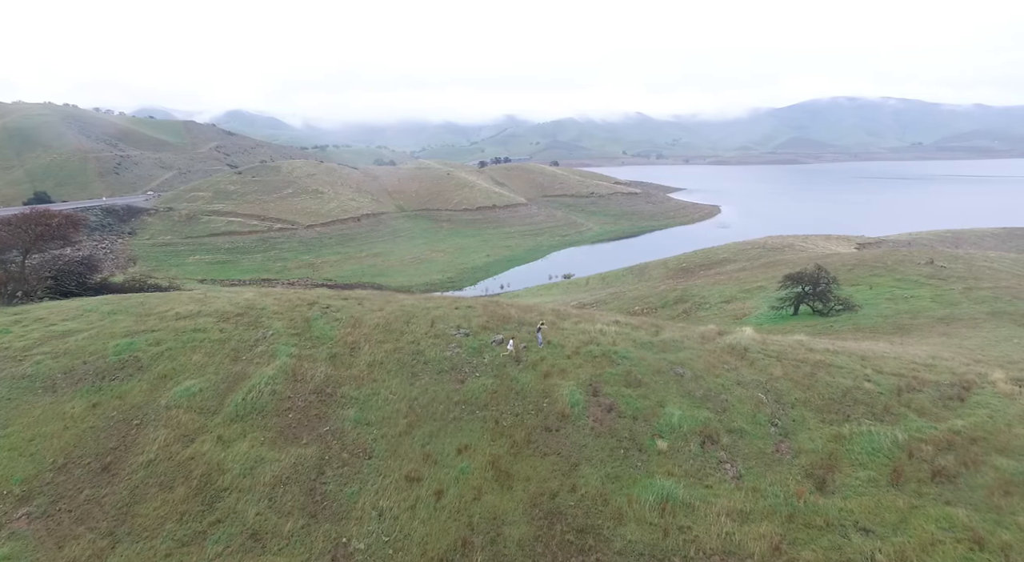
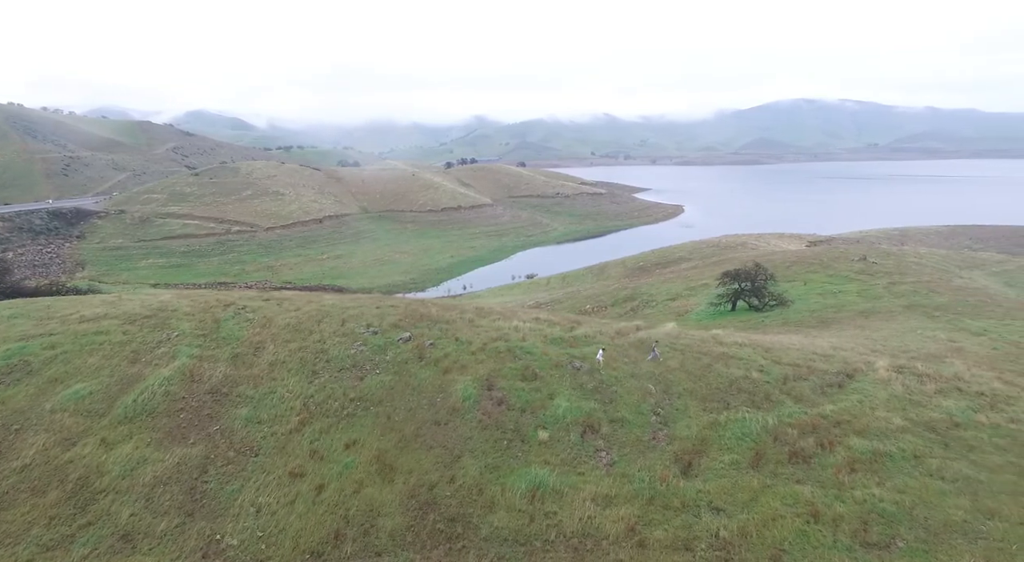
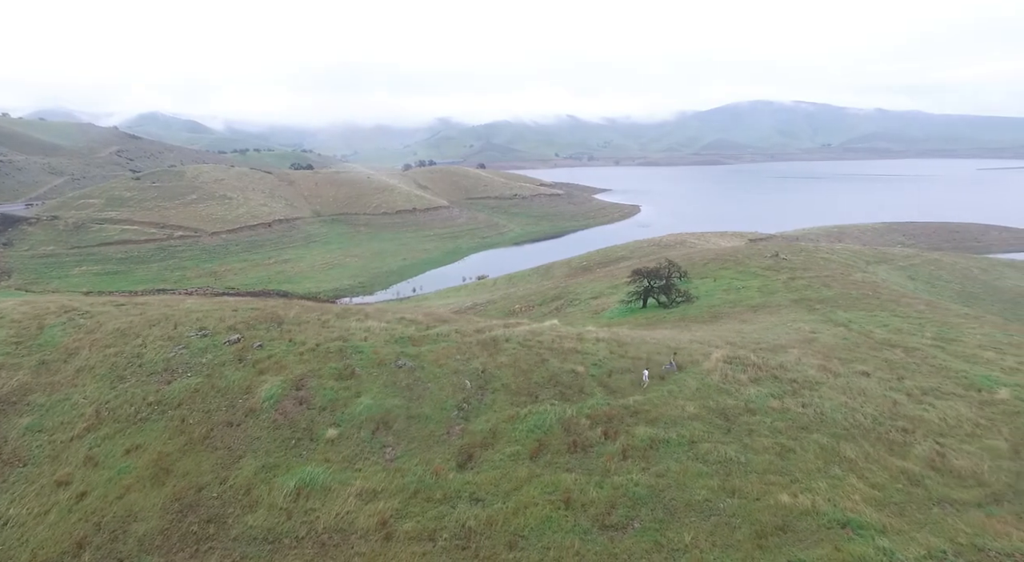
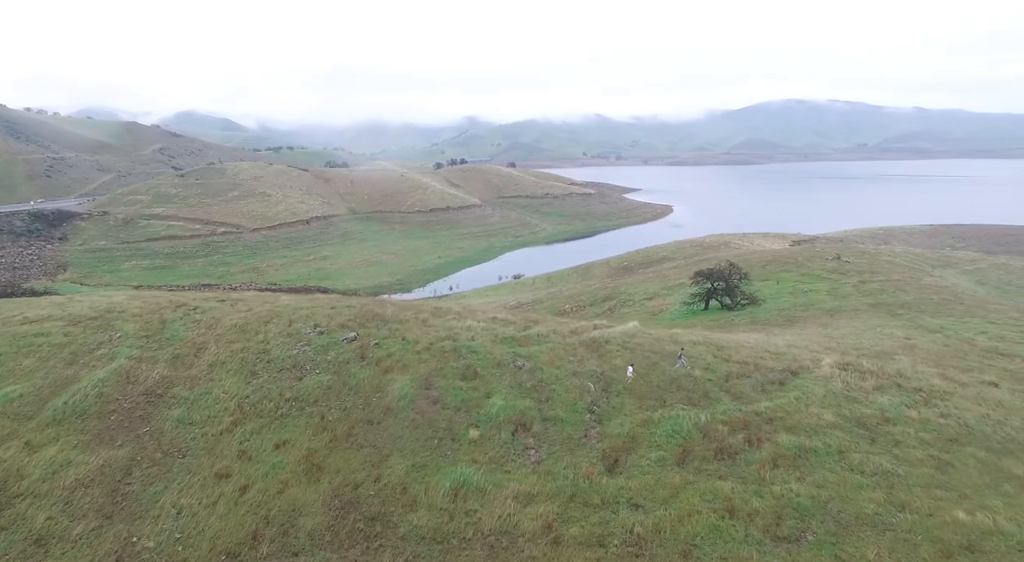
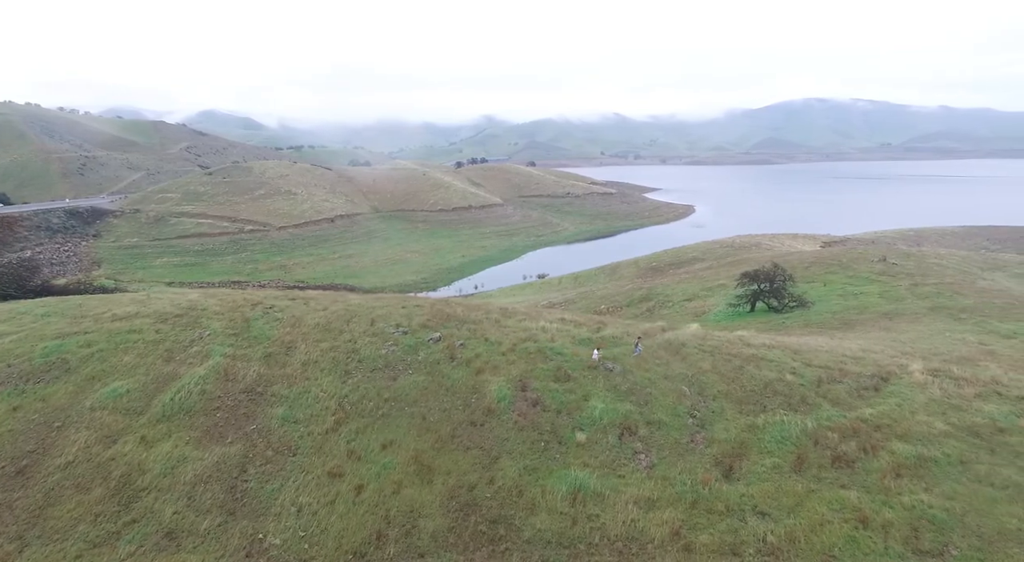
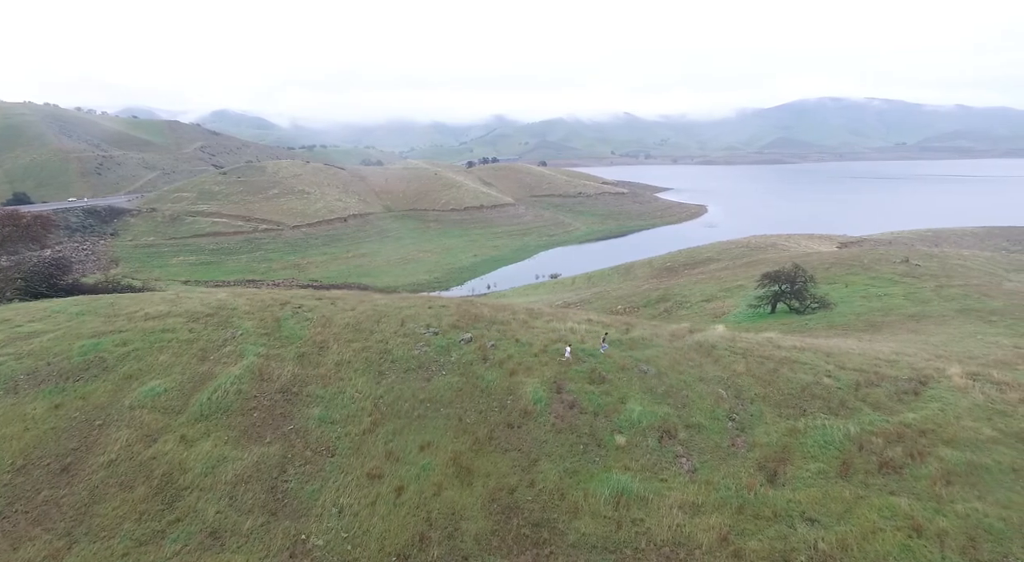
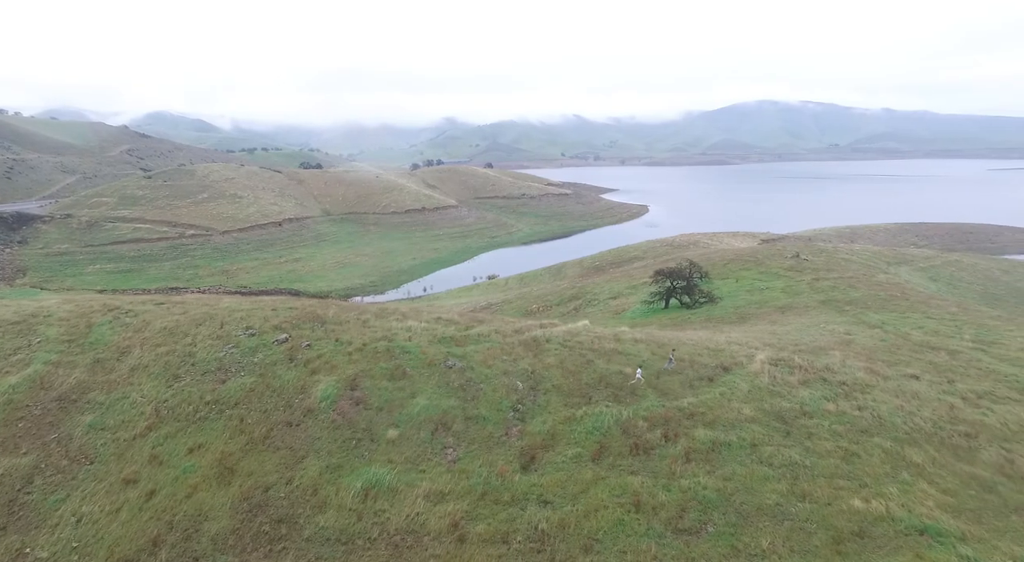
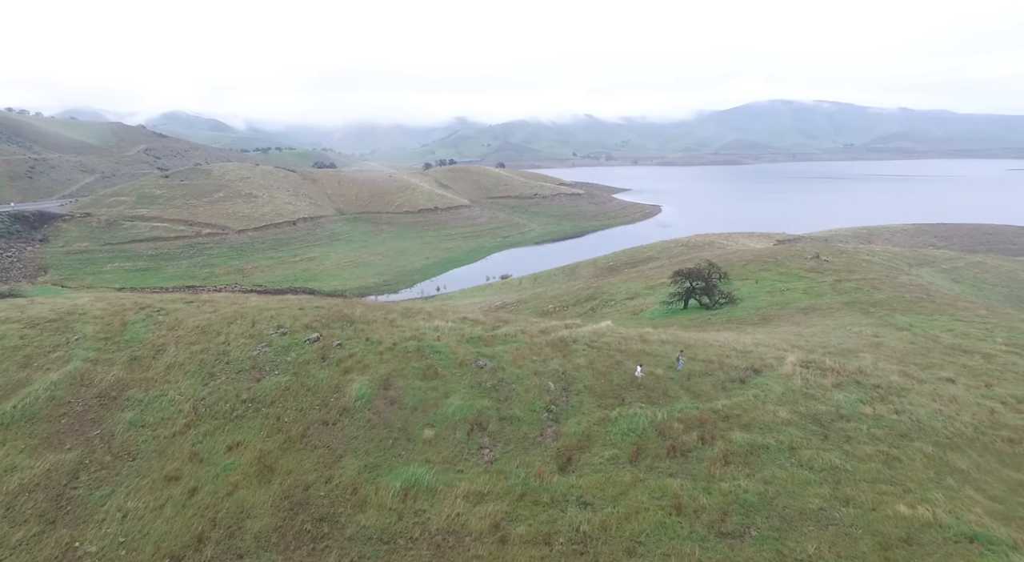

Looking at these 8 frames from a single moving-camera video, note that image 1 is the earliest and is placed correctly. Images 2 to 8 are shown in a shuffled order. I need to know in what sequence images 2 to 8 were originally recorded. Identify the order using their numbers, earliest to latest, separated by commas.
6, 5, 2, 4, 8, 7, 3
